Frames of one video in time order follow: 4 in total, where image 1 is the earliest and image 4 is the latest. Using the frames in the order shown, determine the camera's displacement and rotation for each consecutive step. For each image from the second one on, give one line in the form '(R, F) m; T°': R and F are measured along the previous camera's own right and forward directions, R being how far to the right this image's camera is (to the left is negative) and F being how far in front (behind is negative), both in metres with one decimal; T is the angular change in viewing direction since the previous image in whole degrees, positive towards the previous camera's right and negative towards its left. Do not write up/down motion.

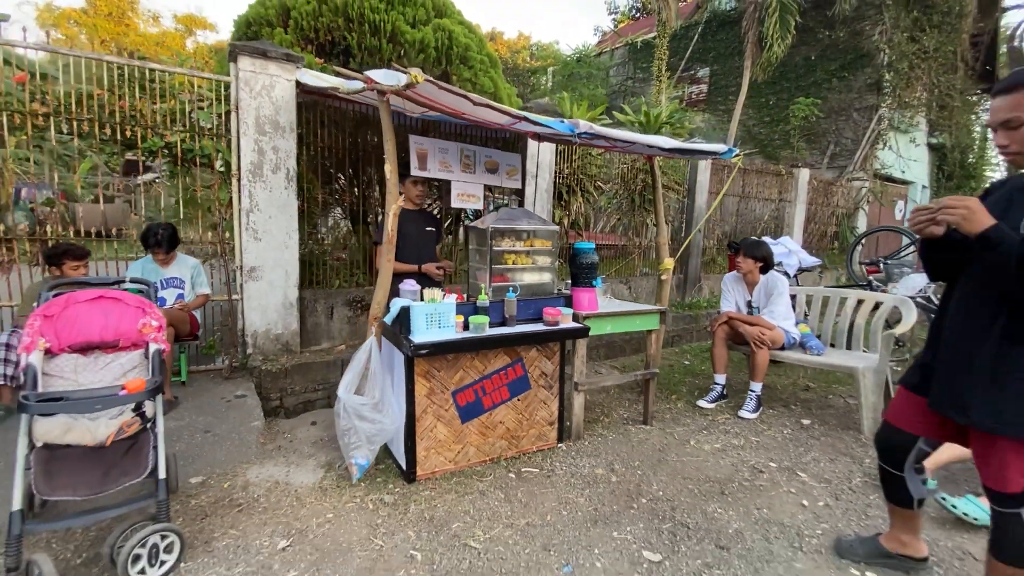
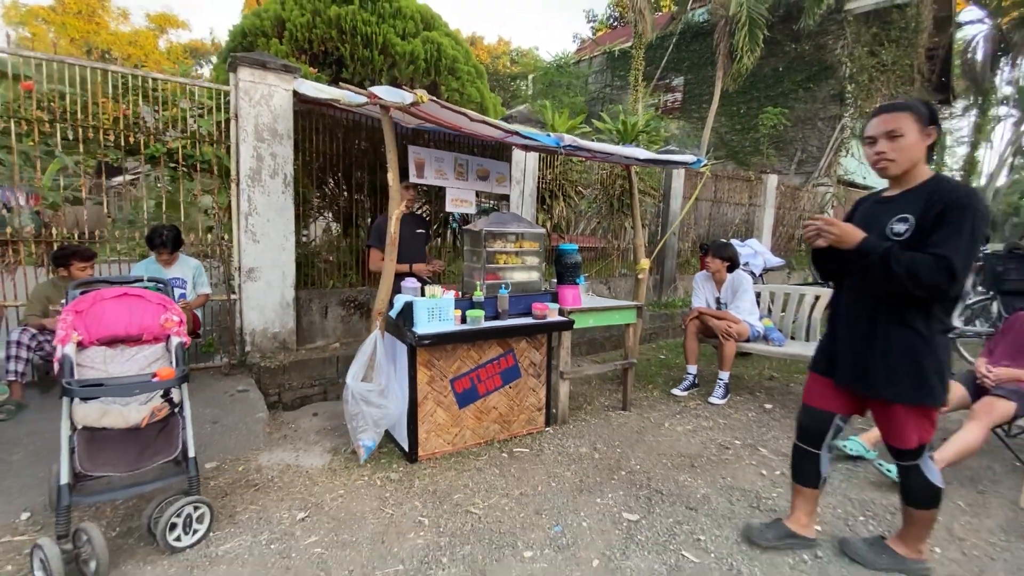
(-0.1, -0.3) m; +2°
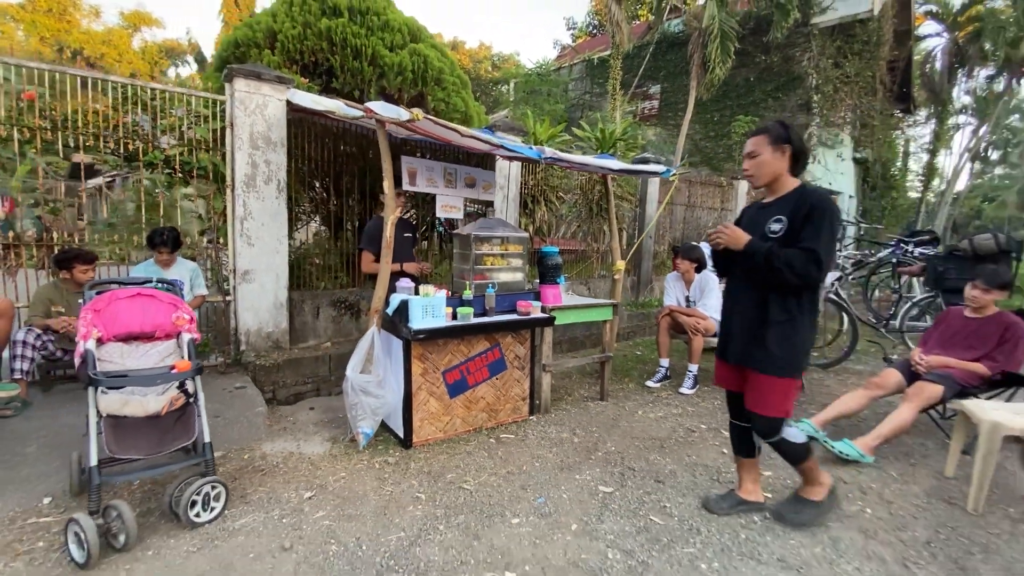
(0.0, -0.3) m; +2°
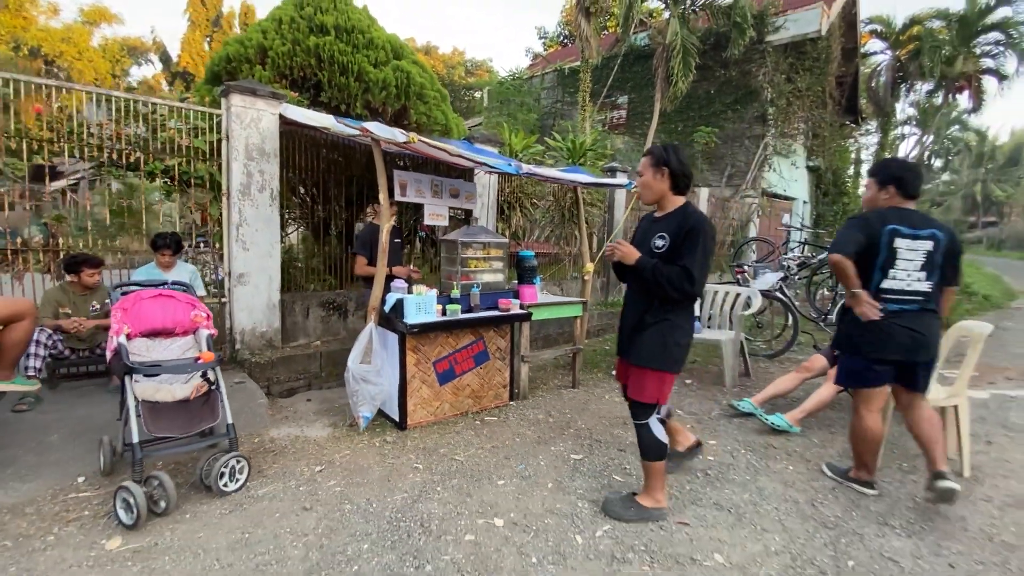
(-0.1, -0.5) m; +3°
